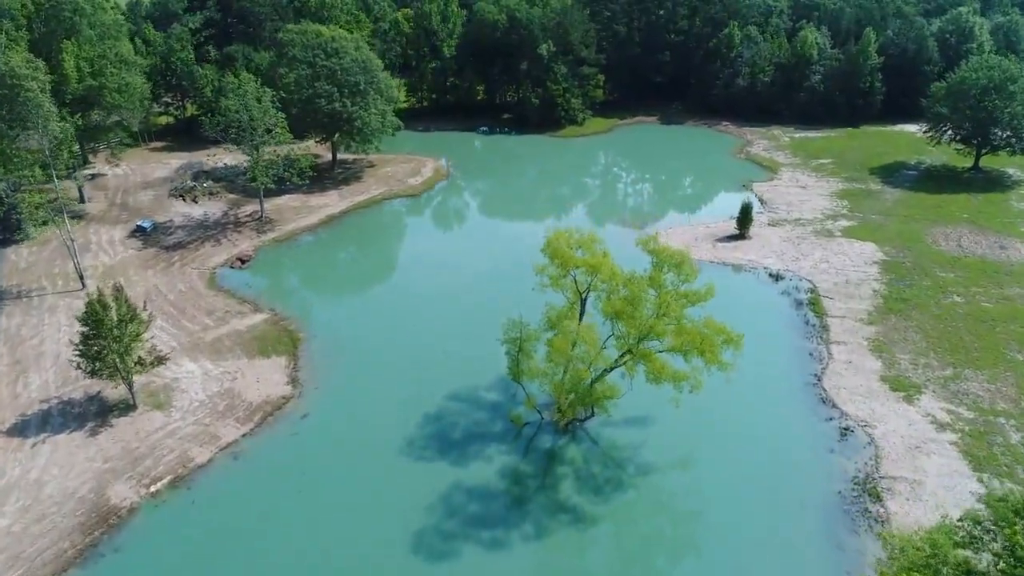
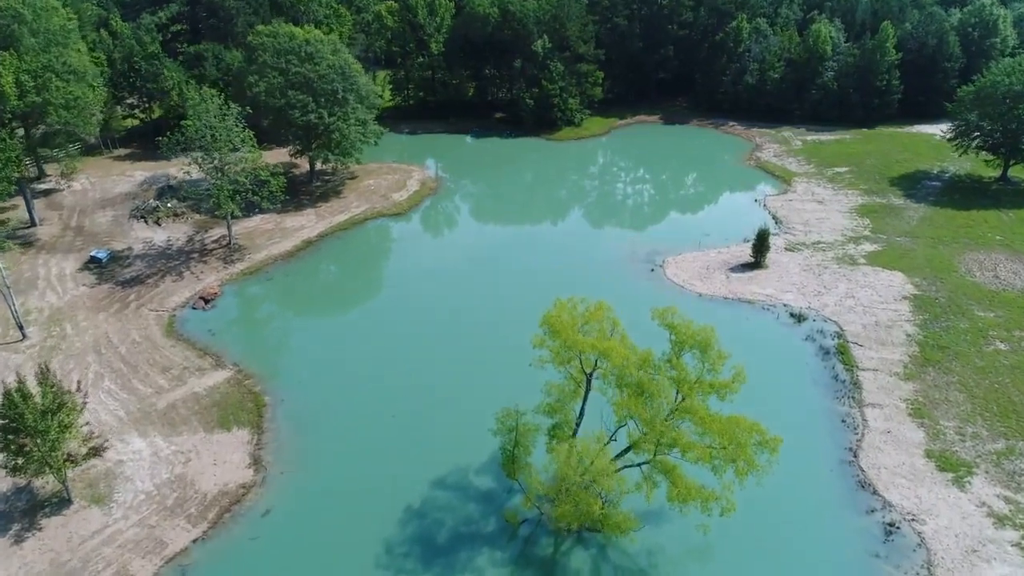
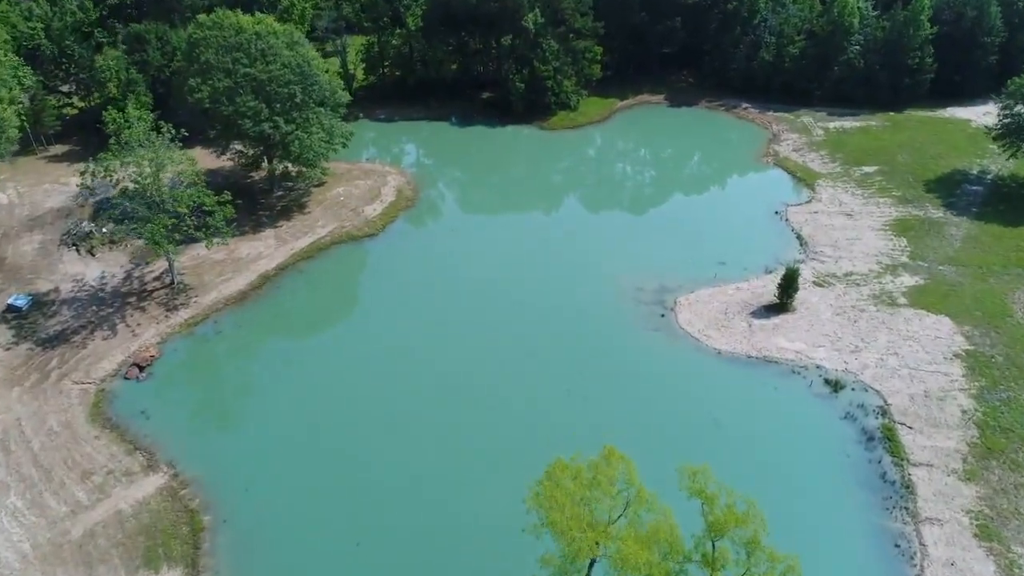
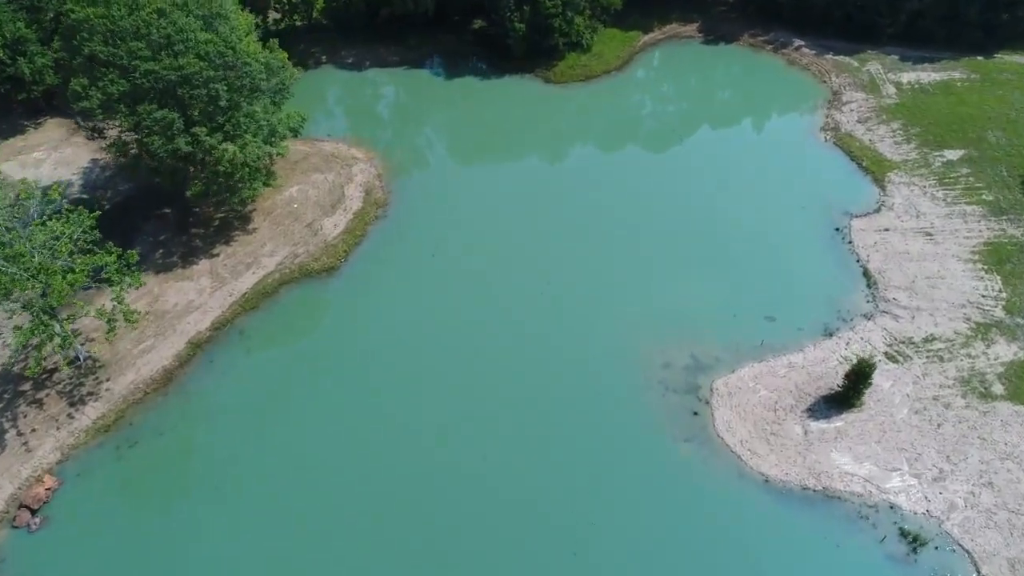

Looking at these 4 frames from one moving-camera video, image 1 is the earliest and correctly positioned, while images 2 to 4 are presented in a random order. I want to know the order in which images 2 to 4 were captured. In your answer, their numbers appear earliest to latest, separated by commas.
2, 3, 4
